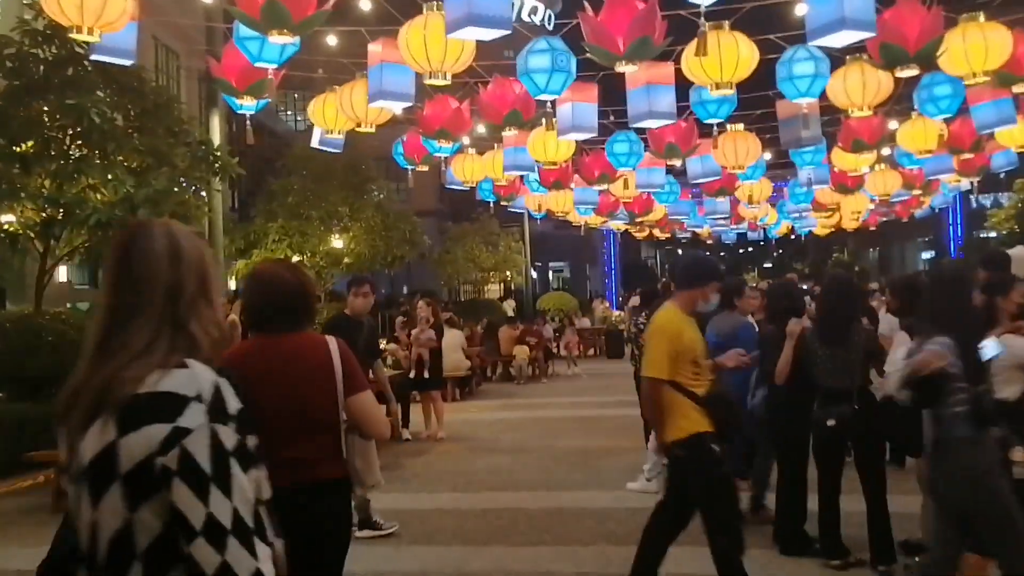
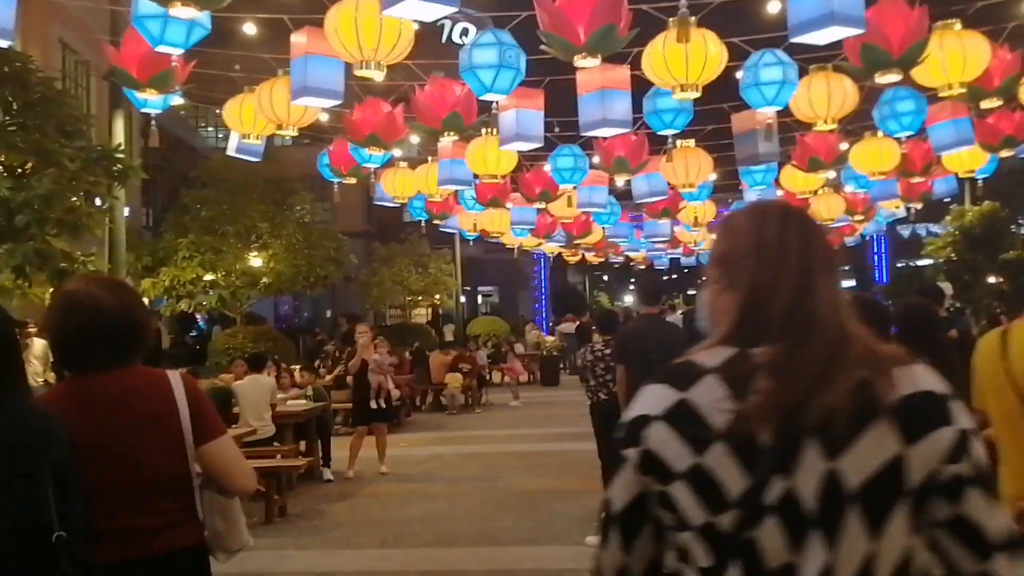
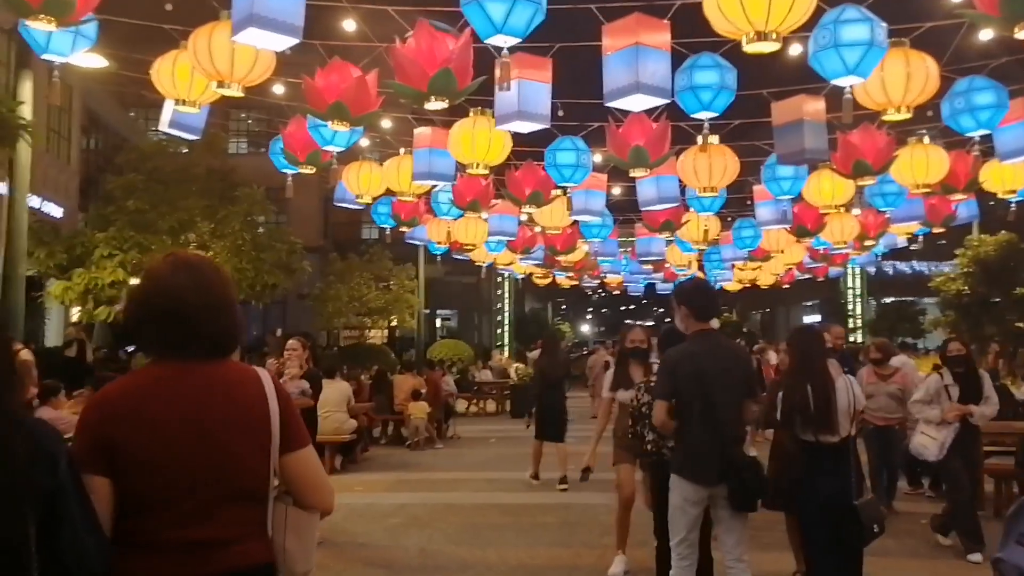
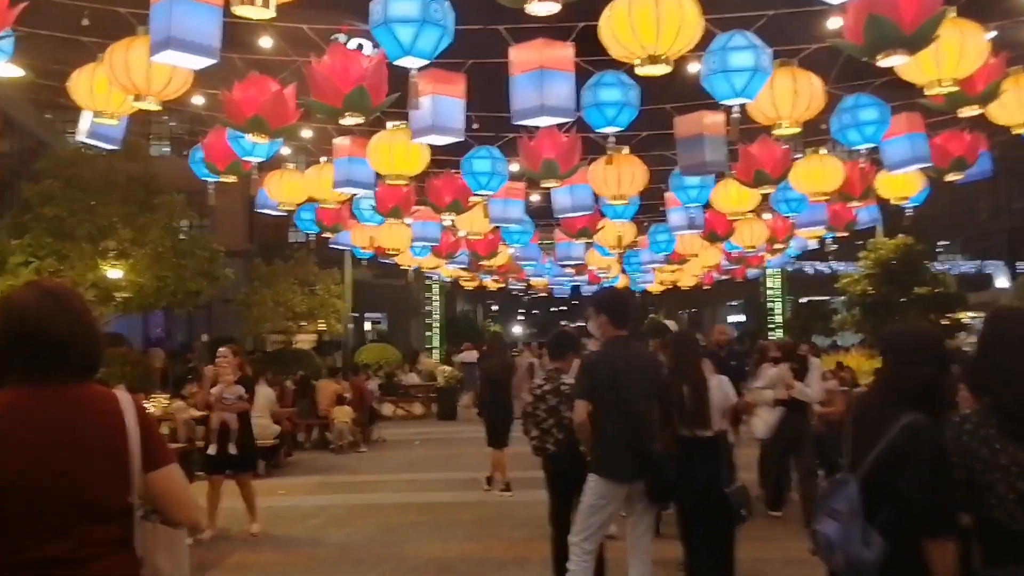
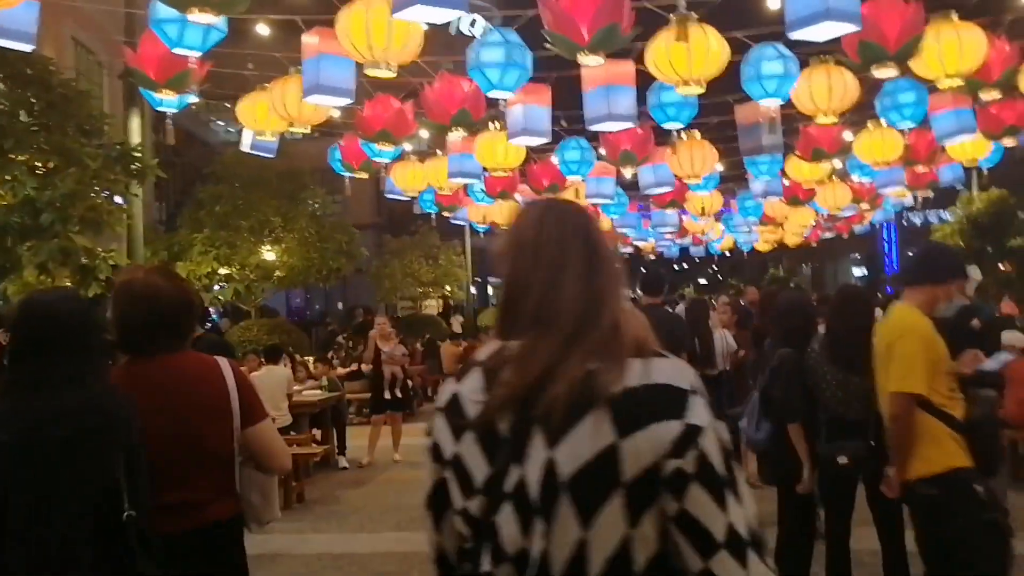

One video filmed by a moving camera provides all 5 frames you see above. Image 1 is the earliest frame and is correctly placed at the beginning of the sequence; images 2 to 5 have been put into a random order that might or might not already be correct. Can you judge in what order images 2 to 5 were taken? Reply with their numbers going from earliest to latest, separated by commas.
5, 2, 4, 3
